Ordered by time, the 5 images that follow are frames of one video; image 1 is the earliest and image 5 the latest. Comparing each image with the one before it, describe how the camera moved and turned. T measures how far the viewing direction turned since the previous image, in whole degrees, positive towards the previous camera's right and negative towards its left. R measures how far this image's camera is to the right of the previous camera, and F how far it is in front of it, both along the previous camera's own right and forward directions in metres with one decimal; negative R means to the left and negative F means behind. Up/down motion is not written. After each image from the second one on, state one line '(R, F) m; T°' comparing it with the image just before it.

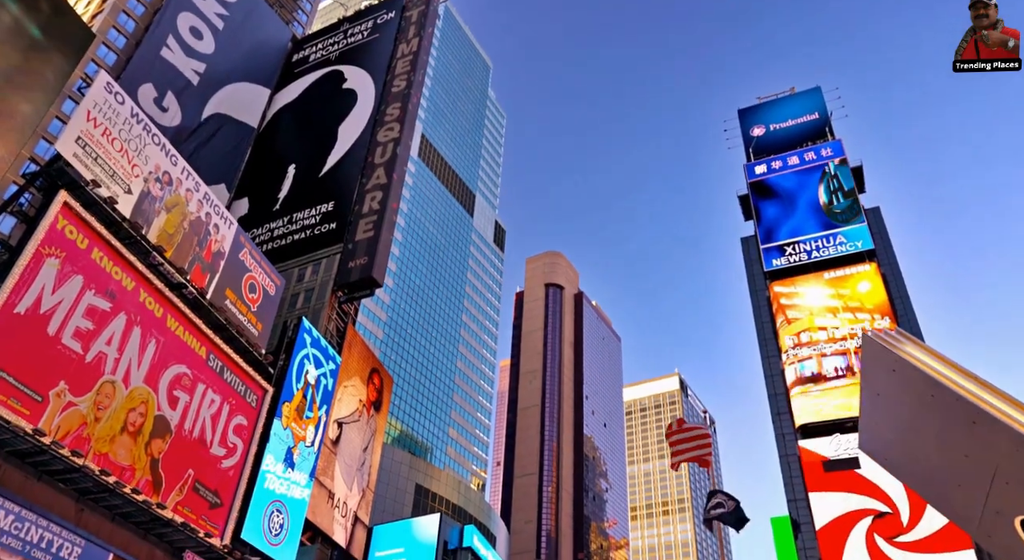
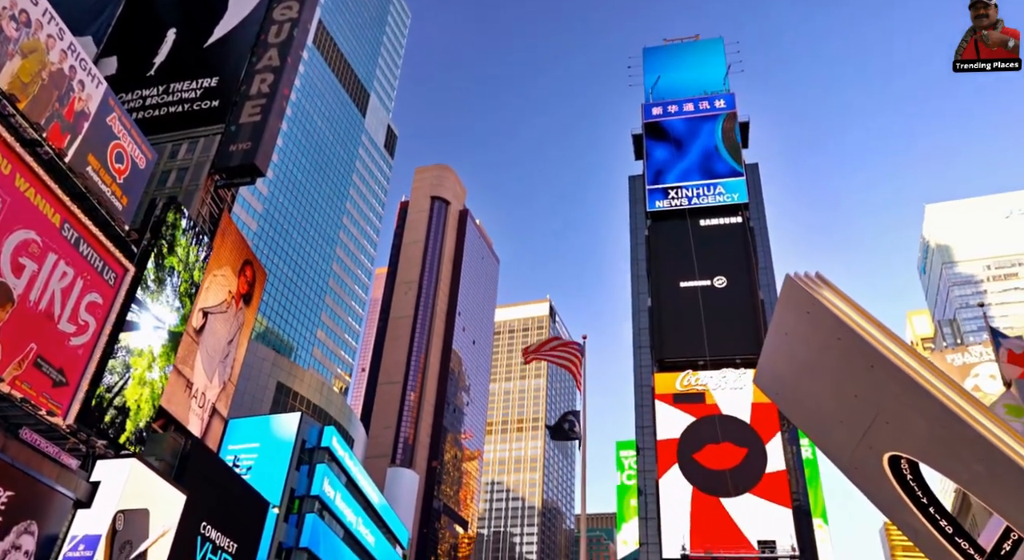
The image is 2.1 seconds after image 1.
(-0.9, +0.2) m; +10°
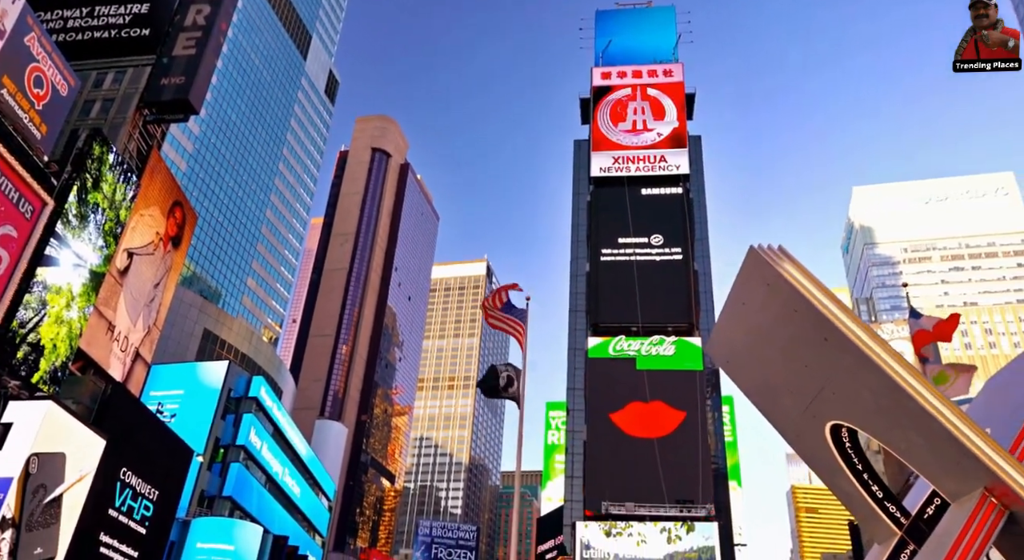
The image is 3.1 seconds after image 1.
(-0.4, +0.2) m; +5°
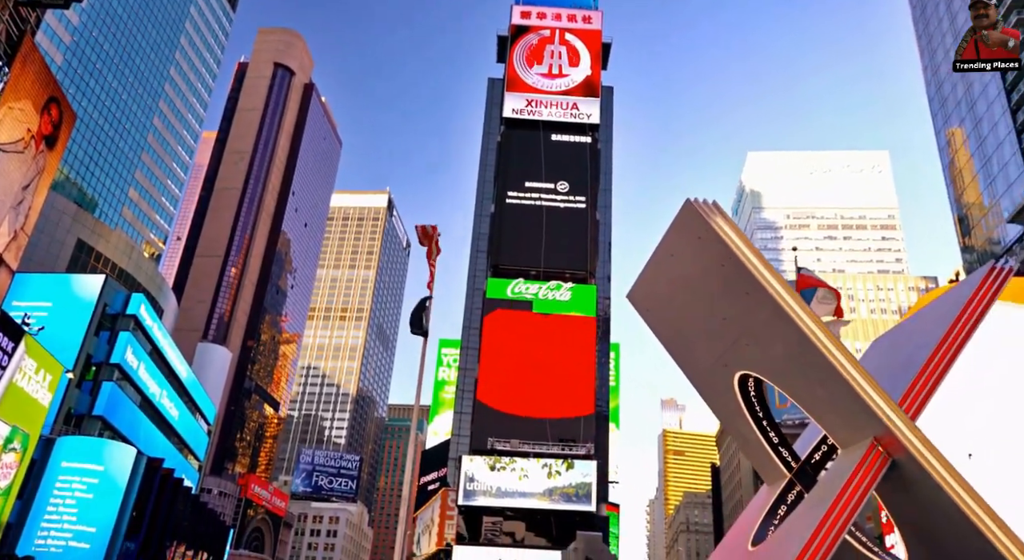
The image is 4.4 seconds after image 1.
(-0.6, +0.1) m; +8°
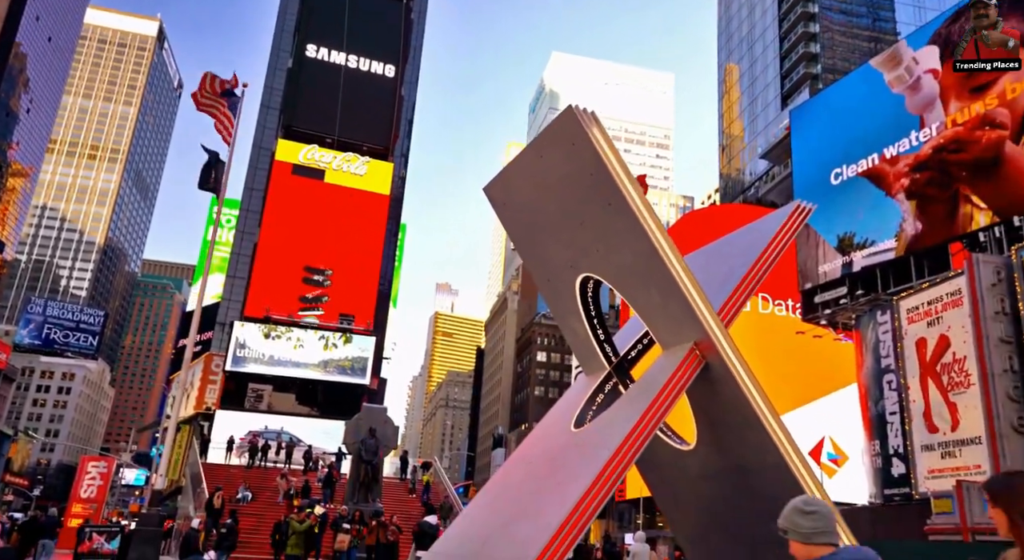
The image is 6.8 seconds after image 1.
(-2.5, +0.6) m; +19°
